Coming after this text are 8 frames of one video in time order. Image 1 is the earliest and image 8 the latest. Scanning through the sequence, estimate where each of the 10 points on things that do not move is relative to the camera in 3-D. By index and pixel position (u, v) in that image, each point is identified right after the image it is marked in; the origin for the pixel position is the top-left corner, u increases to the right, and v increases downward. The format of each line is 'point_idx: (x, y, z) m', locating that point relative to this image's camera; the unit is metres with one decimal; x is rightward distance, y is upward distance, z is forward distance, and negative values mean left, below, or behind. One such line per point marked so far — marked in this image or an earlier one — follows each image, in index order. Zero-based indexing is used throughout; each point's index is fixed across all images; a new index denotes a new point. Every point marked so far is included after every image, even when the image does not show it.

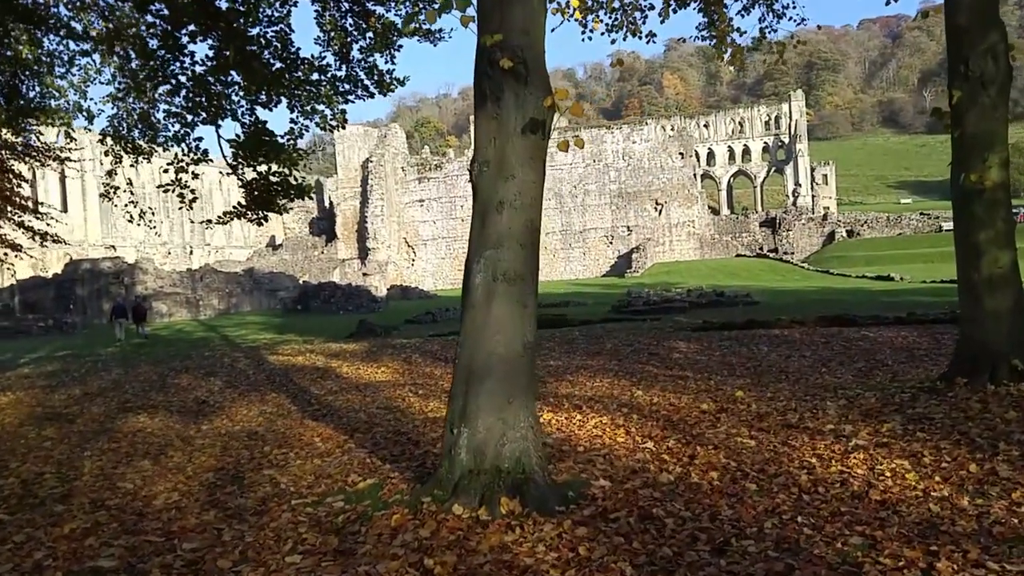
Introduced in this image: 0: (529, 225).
0: (0.0, +0.3, +3.7) m
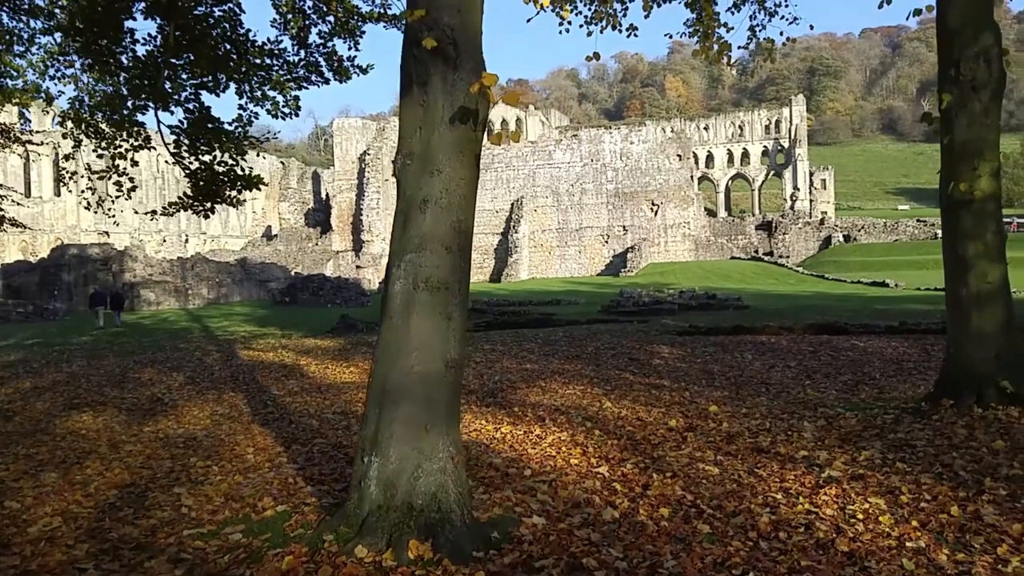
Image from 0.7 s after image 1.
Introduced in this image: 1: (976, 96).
0: (-0.3, +0.3, +3.3) m
1: (+3.3, +1.4, +5.6) m
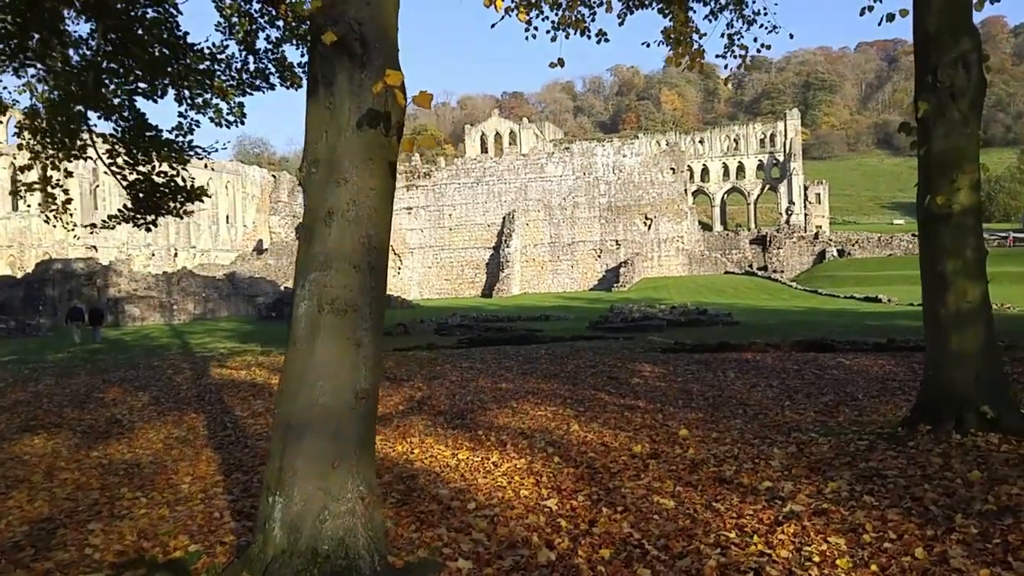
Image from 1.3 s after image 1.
0: (-0.6, +0.2, +3.0) m
1: (+3.0, +1.3, +5.4) m
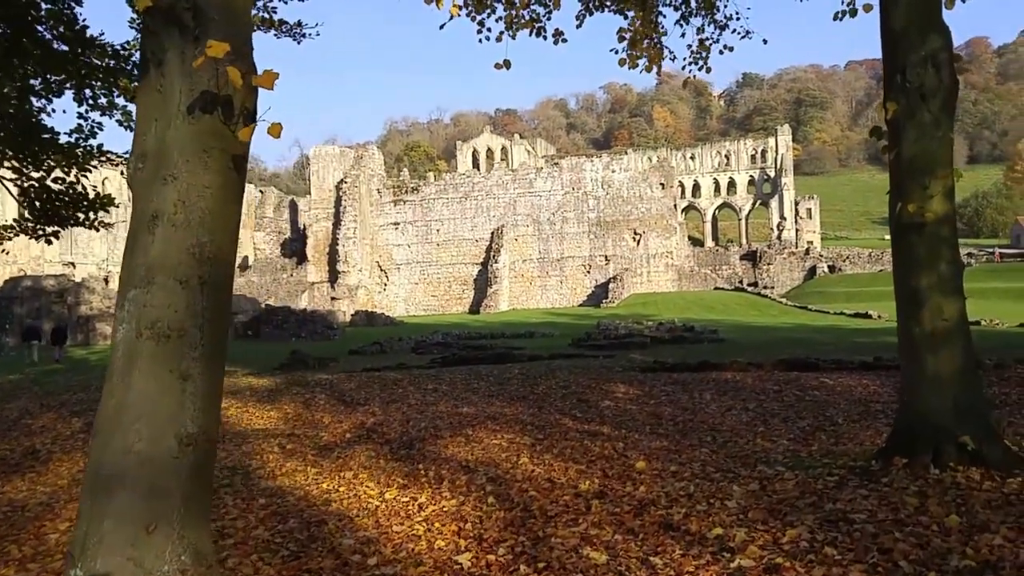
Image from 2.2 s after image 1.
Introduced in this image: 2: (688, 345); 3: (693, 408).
0: (-1.0, +0.1, +2.4) m
1: (+2.6, +1.1, +4.9) m
2: (+4.3, -1.4, +19.3) m
3: (+2.2, -1.5, +9.7) m
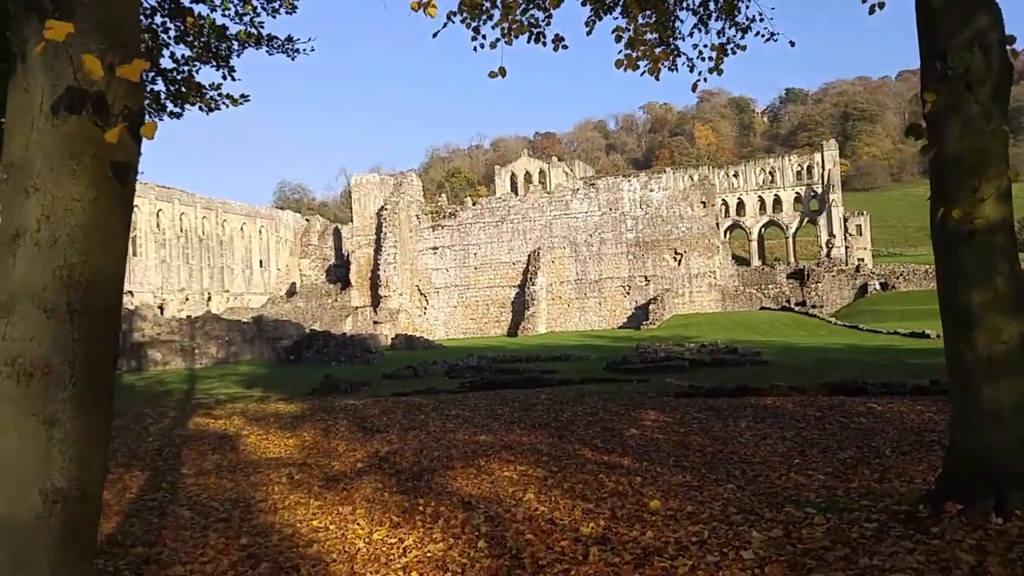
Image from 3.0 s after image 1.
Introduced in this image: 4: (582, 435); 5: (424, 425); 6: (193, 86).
0: (-1.2, 0.0, +2.1) m
1: (+2.5, +1.0, +4.3) m
2: (+5.0, -1.9, +18.6) m
3: (+2.4, -1.7, +9.1) m
4: (+0.9, -1.8, +9.6) m
5: (-1.2, -1.9, +10.9) m
6: (-3.1, +1.9, +7.6) m
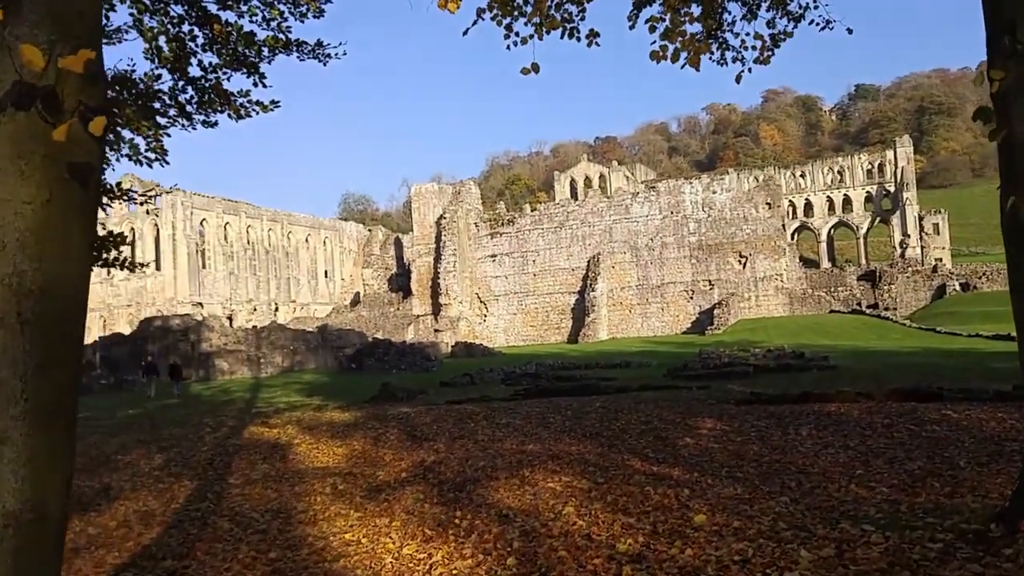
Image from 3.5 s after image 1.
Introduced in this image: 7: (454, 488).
0: (-1.2, 0.0, +2.0) m
1: (+2.6, +1.0, +4.0) m
2: (+6.3, -1.9, +17.9) m
3: (+3.0, -1.7, +8.7) m
4: (+1.4, -1.8, +9.3) m
5: (-0.5, -2.0, +10.8) m
6: (-2.7, +1.8, +7.6) m
7: (-0.5, -1.9, +7.4) m
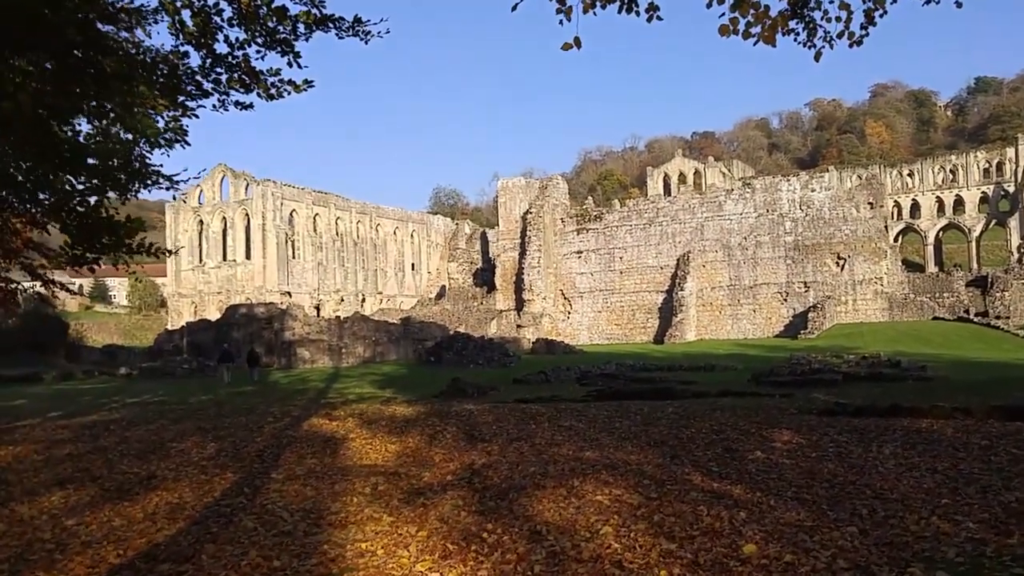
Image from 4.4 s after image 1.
0: (-1.4, 0.0, +1.7) m
1: (+2.7, +1.0, +3.2) m
2: (+7.8, -2.0, +16.7) m
3: (+3.5, -1.8, +7.9) m
4: (+2.0, -1.8, +8.7) m
5: (+0.3, -1.9, +10.4) m
6: (-2.2, +1.9, +7.4) m
7: (-0.1, -1.8, +6.9) m
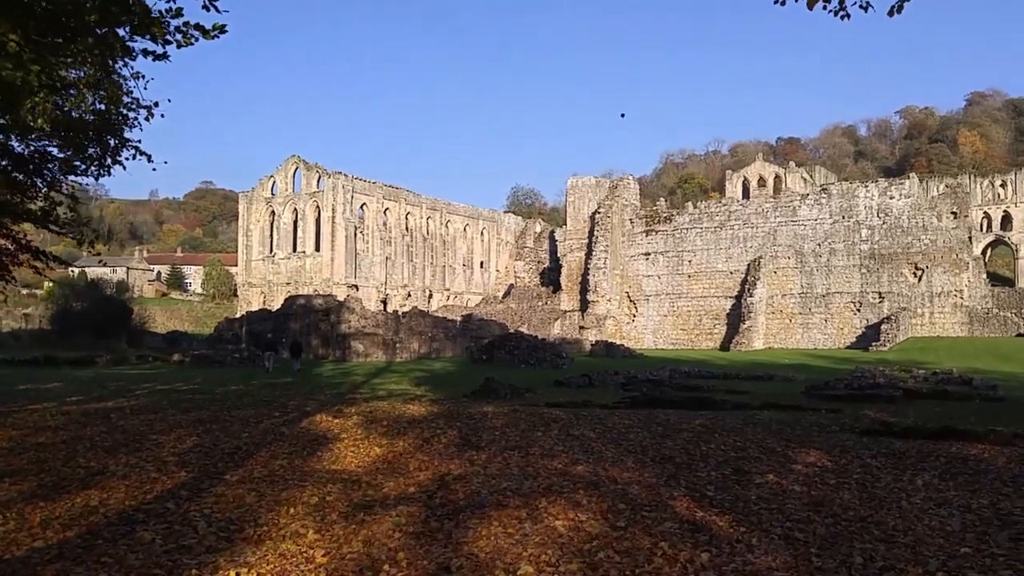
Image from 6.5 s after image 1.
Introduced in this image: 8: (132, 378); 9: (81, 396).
0: (-2.2, +0.1, +1.1) m
1: (+2.0, +1.0, +2.2) m
2: (+8.4, -2.2, +15.1) m
3: (+3.2, -1.8, +6.8) m
4: (+1.8, -1.8, +7.7) m
5: (+0.2, -1.9, +9.6) m
6: (-2.4, +2.0, +6.9) m
7: (-0.5, -1.8, +6.2) m
8: (-8.9, -2.1, +18.6) m
9: (-7.5, -1.9, +13.8) m
